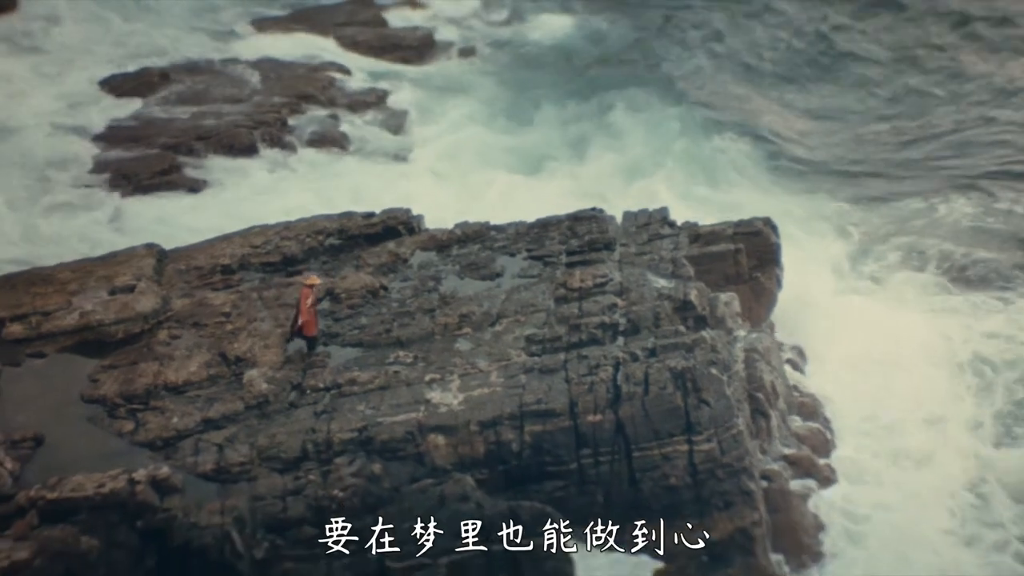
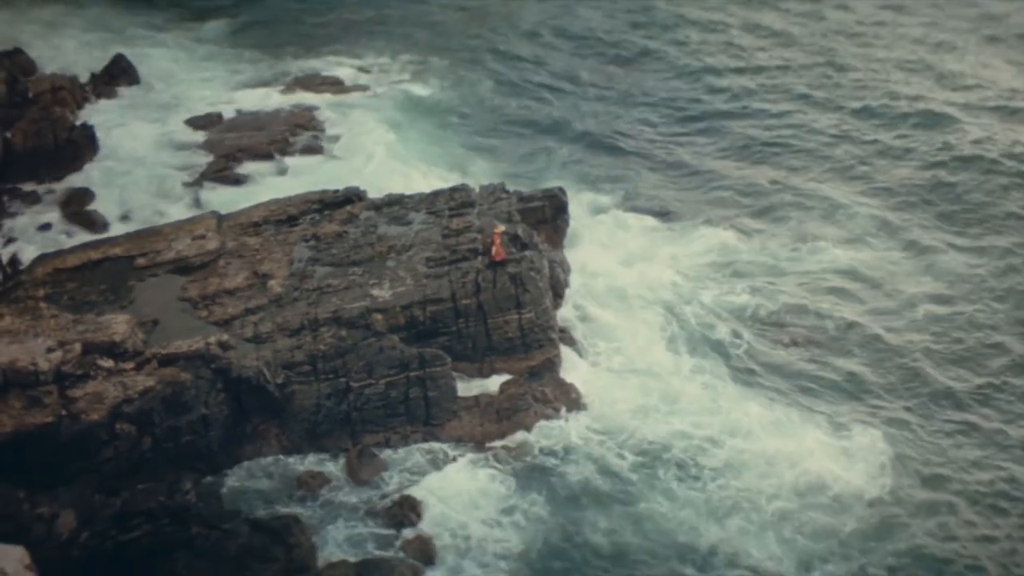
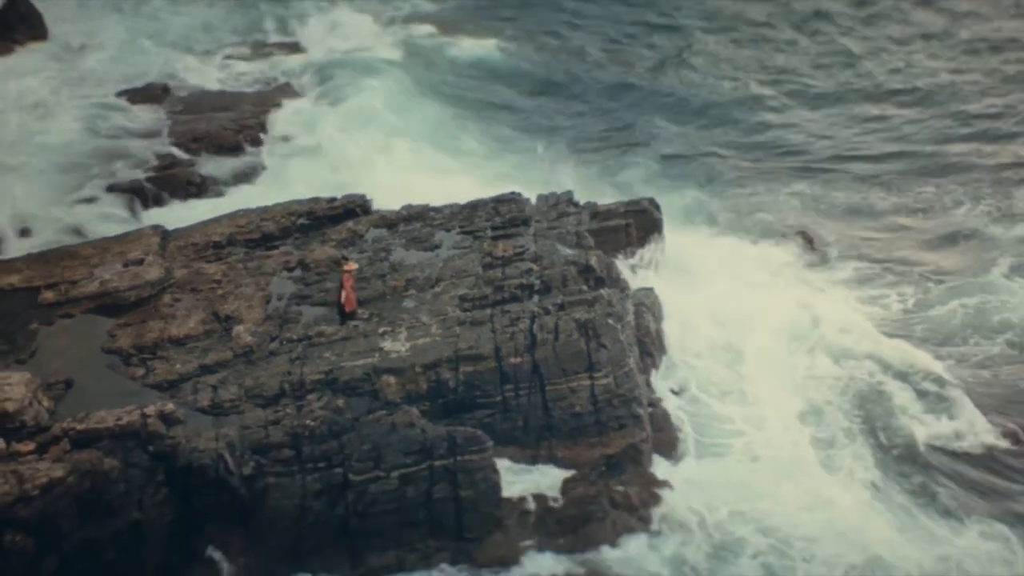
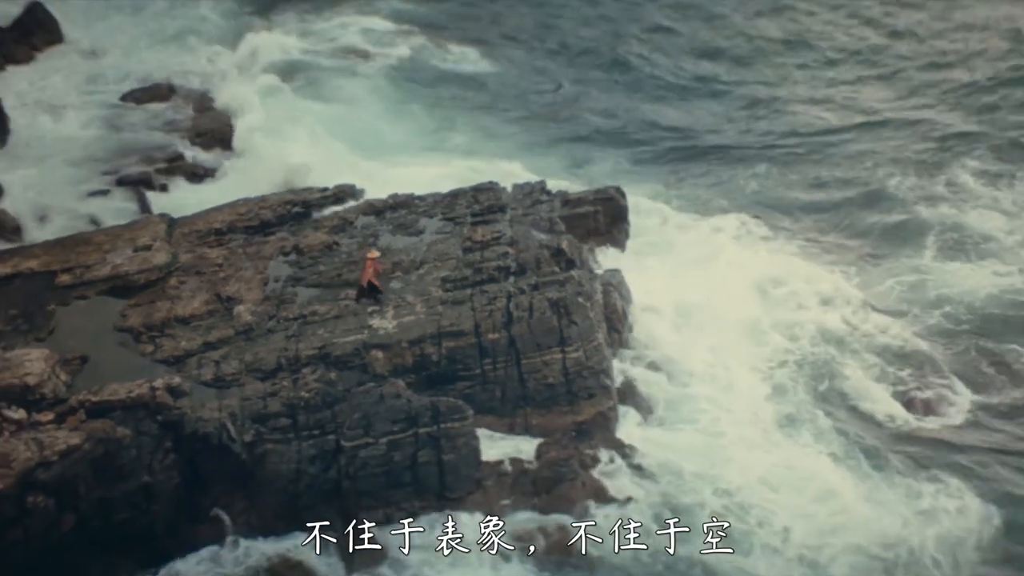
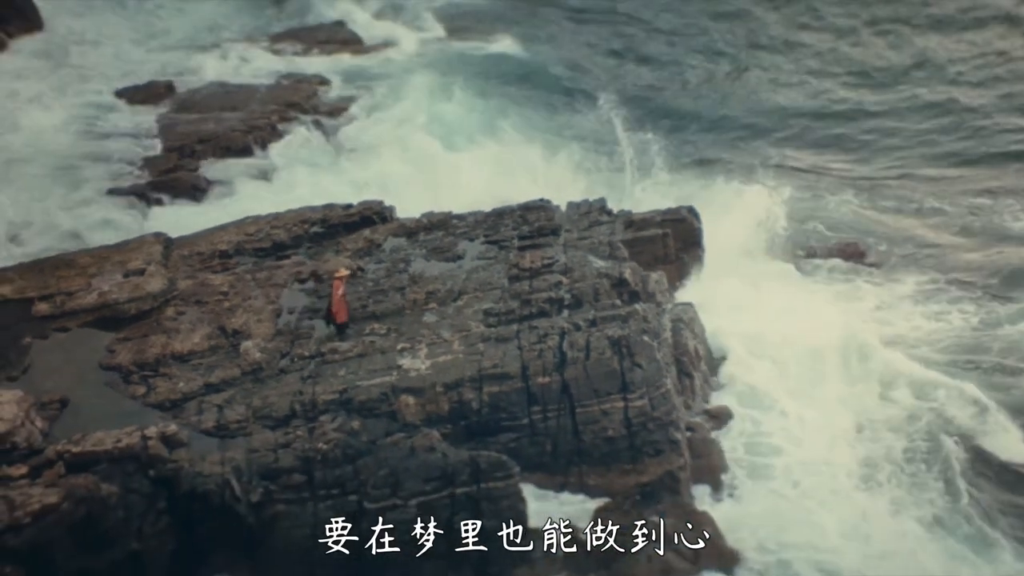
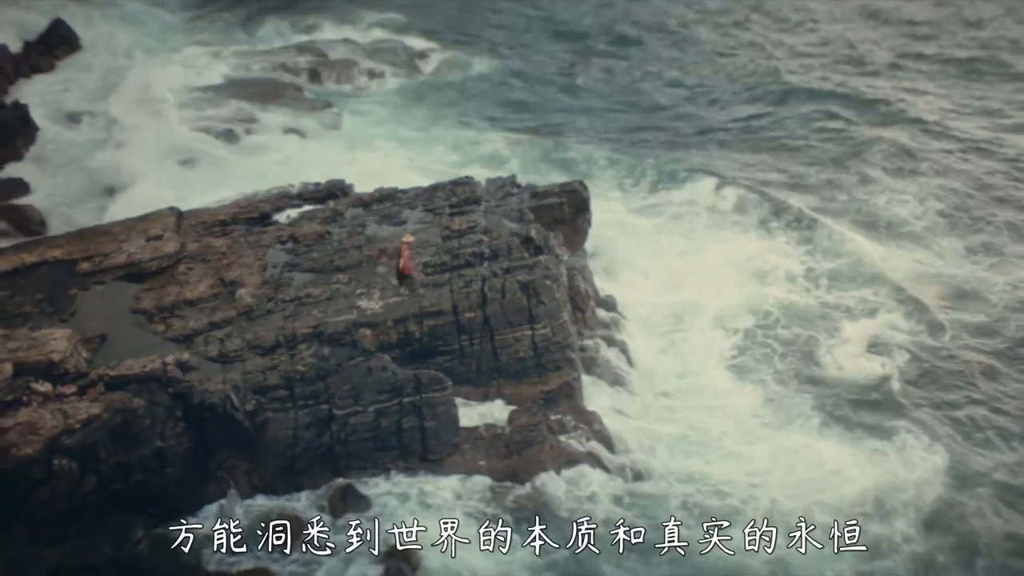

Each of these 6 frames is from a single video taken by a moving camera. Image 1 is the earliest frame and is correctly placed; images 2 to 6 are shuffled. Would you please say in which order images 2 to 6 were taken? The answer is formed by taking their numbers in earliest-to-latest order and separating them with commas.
5, 3, 4, 6, 2
